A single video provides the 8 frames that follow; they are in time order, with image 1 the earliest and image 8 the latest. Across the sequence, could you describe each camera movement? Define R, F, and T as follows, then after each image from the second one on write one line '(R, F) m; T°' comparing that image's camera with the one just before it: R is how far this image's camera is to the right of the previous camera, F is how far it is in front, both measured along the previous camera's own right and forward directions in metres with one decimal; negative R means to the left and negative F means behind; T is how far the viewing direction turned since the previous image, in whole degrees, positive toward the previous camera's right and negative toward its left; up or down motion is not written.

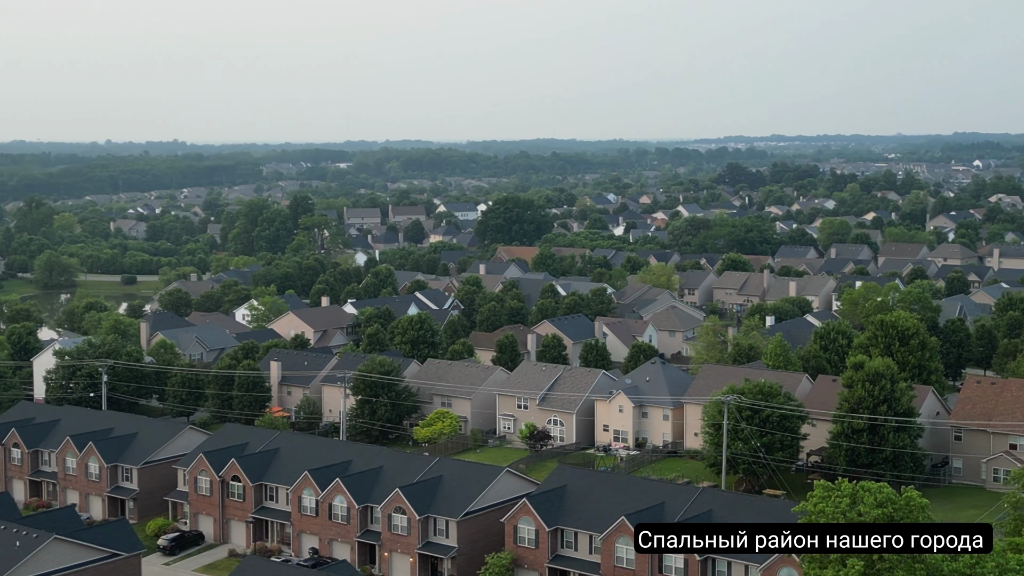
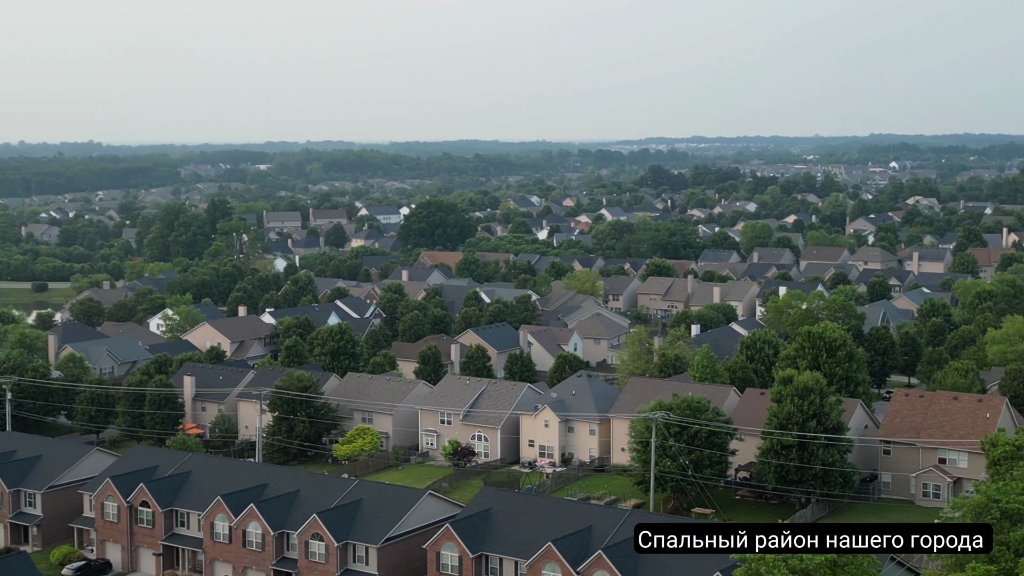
(0.0, +0.7) m; +3°
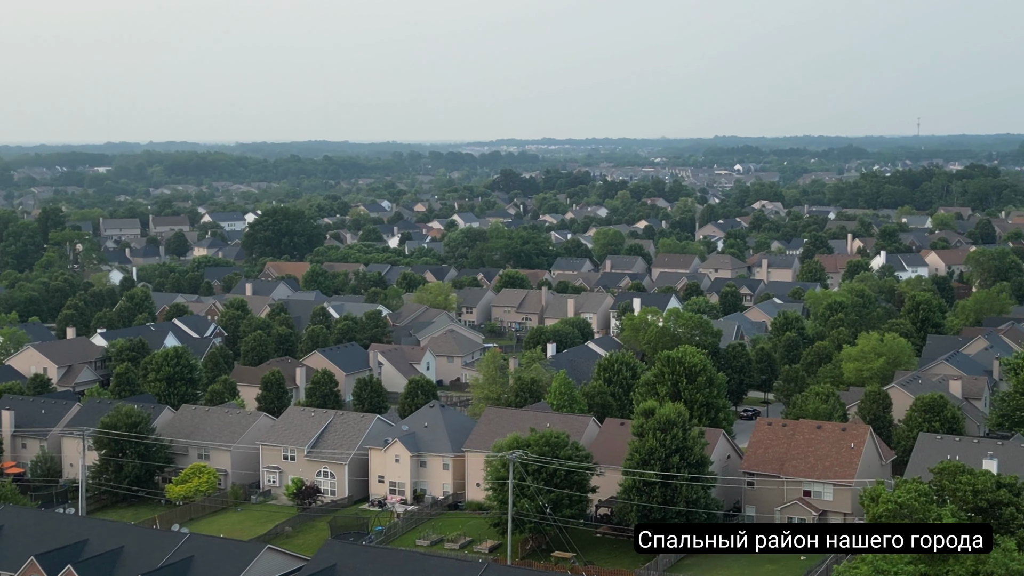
(+0.1, +1.3) m; +7°
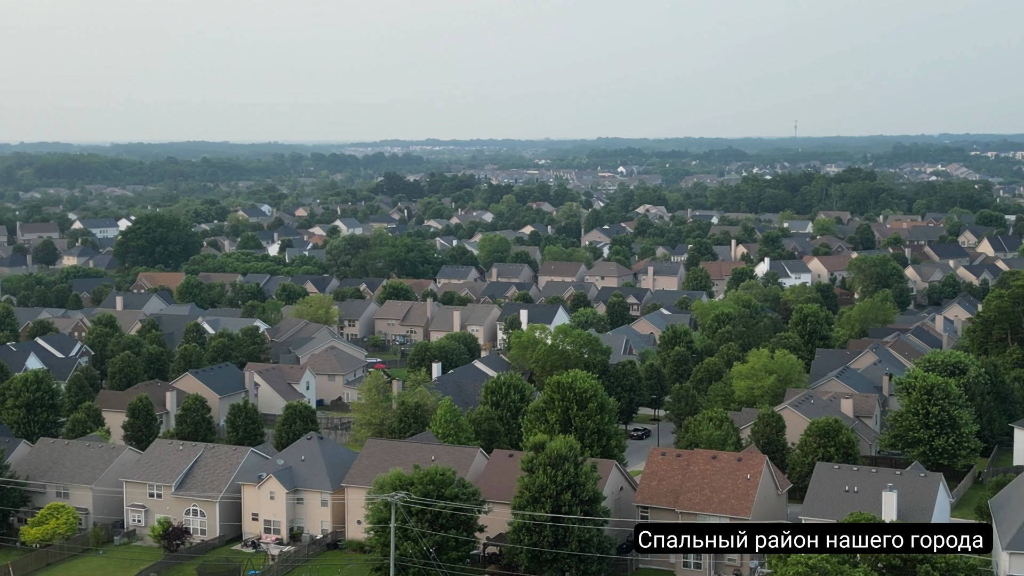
(+0.1, +1.1) m; +5°
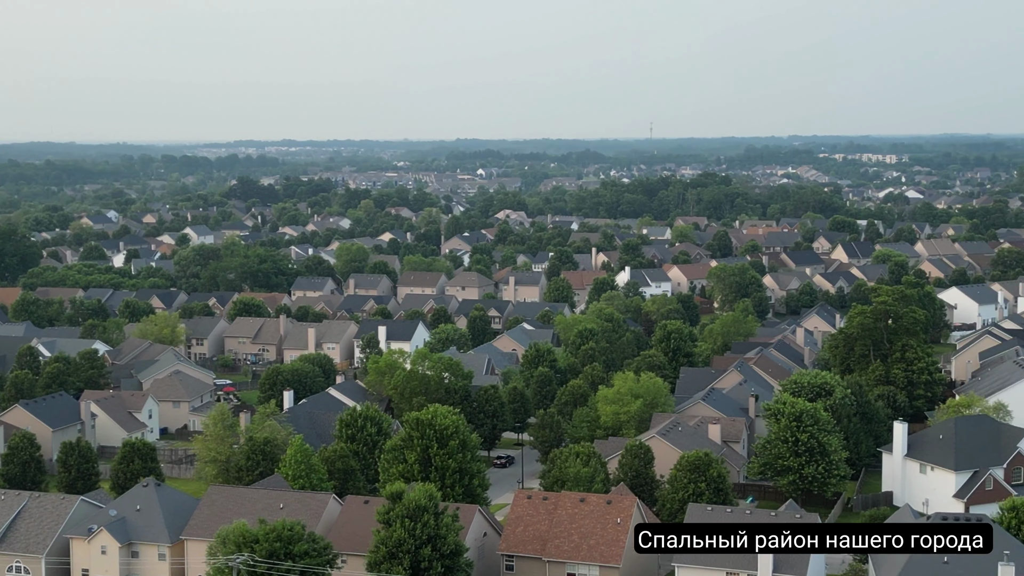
(+0.1, +1.3) m; +6°
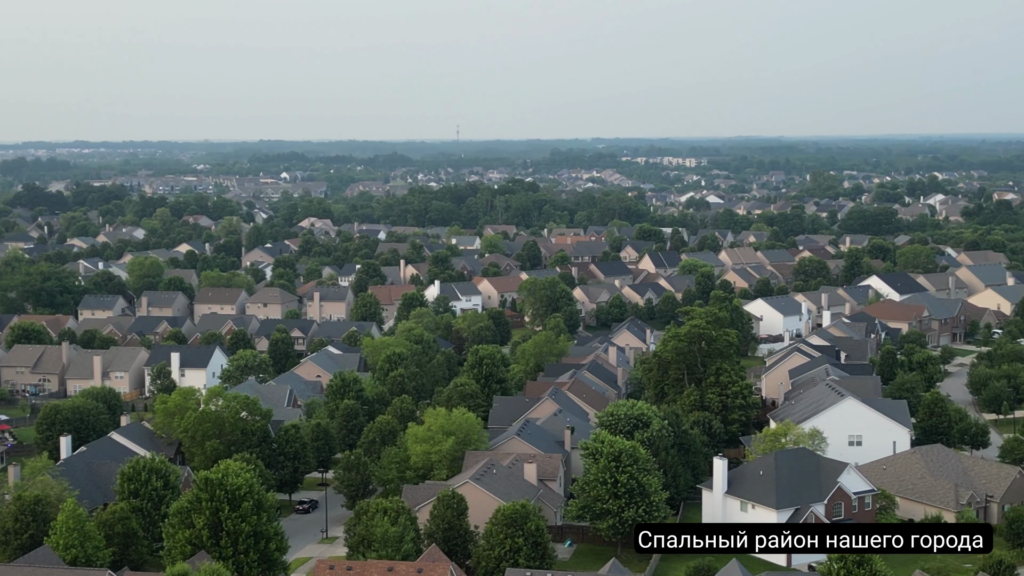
(+0.2, +1.5) m; +9°
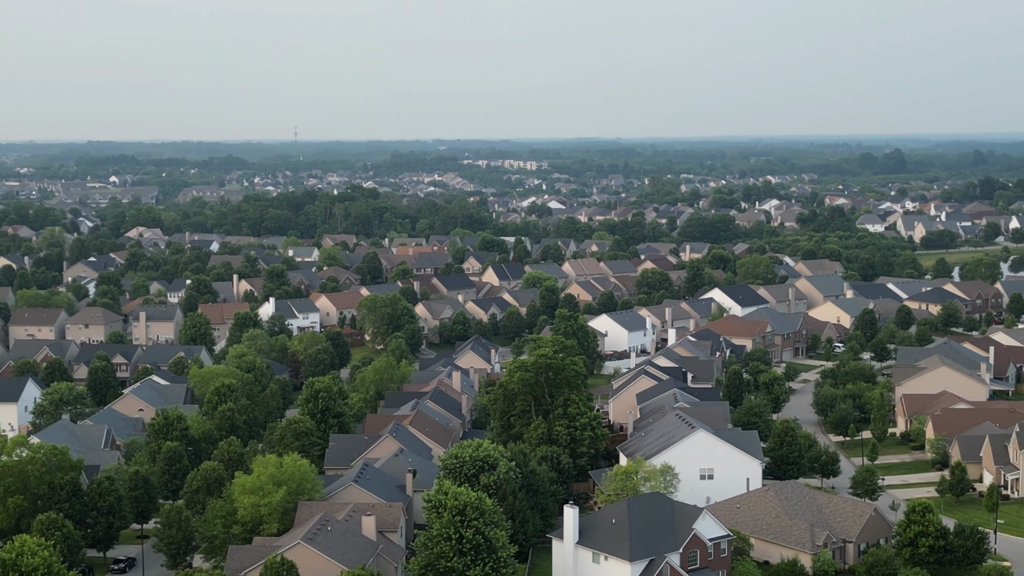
(+0.1, +1.5) m; +7°
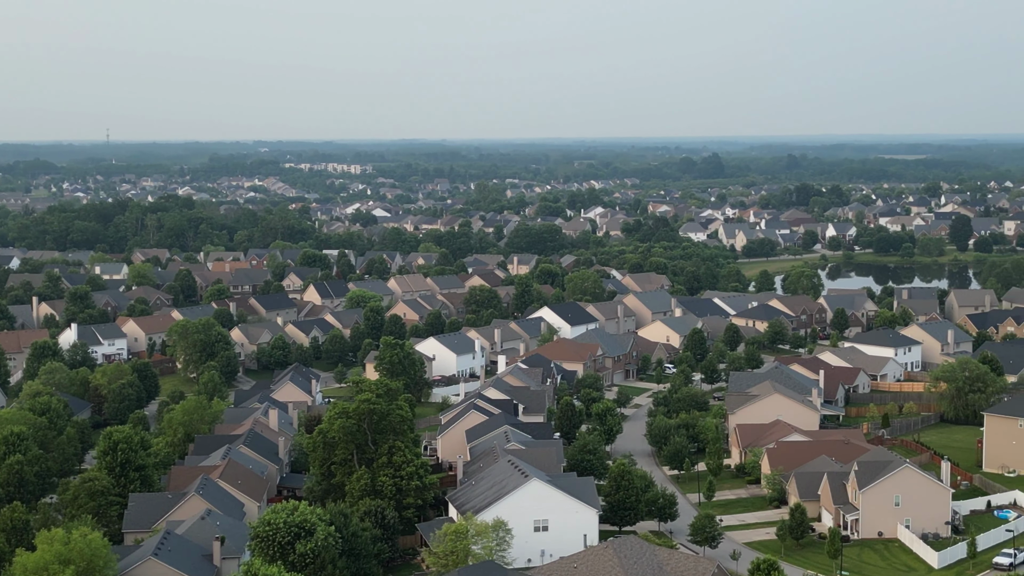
(+0.2, +1.8) m; +8°
